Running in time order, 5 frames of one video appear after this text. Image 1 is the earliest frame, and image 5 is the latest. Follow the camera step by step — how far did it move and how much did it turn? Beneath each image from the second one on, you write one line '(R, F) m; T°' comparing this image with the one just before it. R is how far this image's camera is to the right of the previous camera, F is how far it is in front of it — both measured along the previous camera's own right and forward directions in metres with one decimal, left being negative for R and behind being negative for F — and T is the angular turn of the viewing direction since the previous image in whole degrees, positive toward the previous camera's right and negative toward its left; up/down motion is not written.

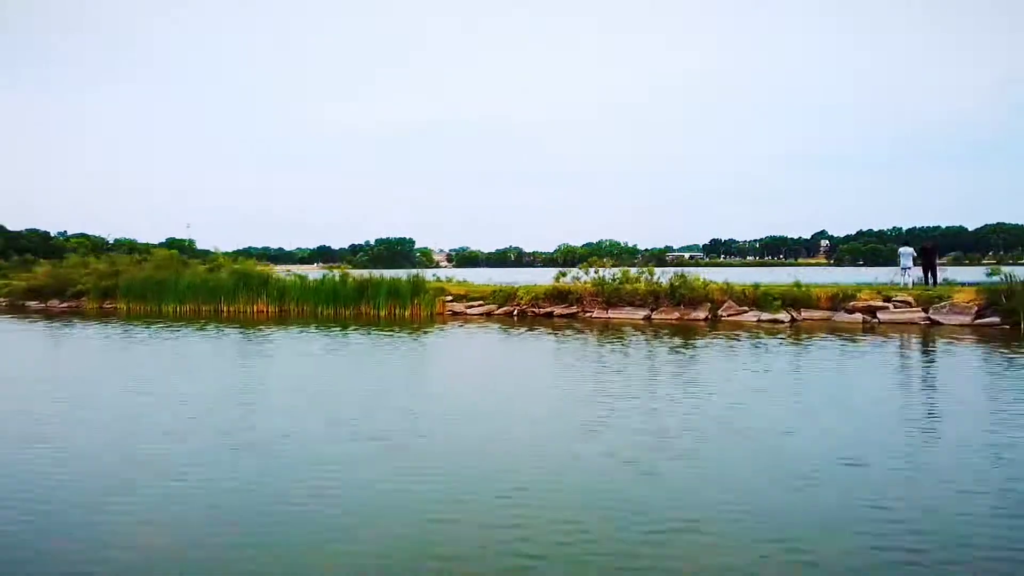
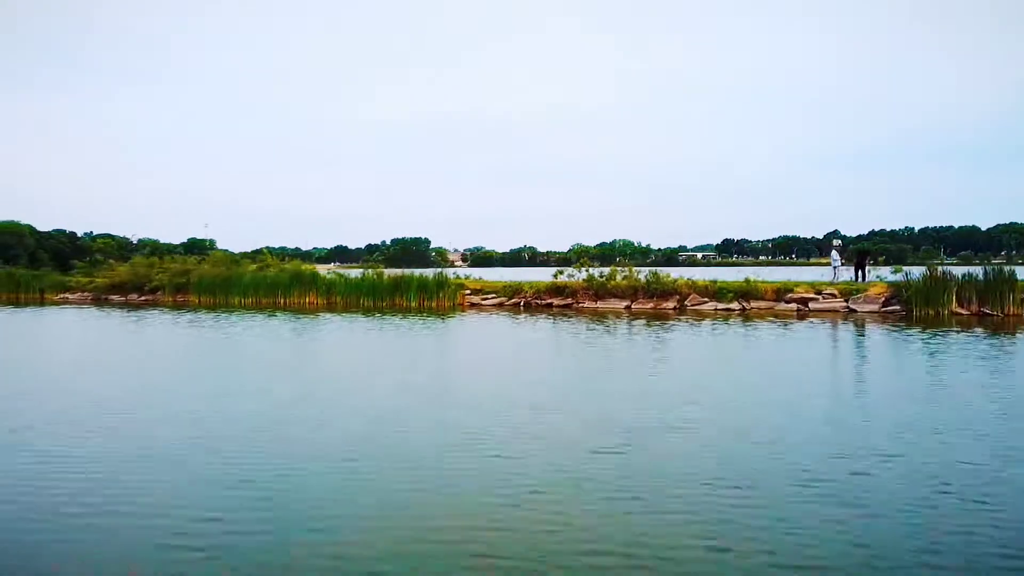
(+0.3, -6.1) m; -1°
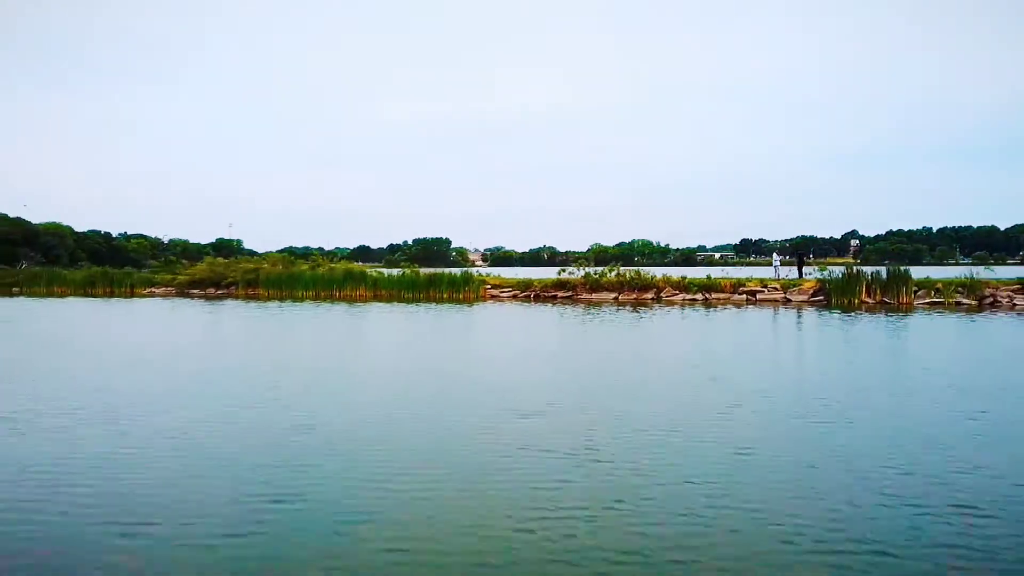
(+0.4, -8.2) m; -2°
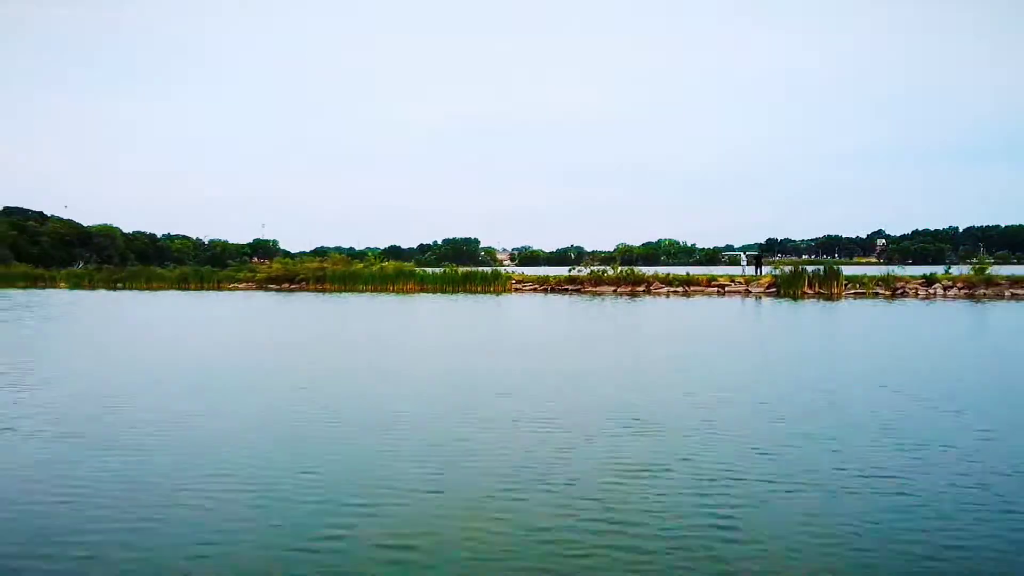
(+0.4, -10.2) m; -2°
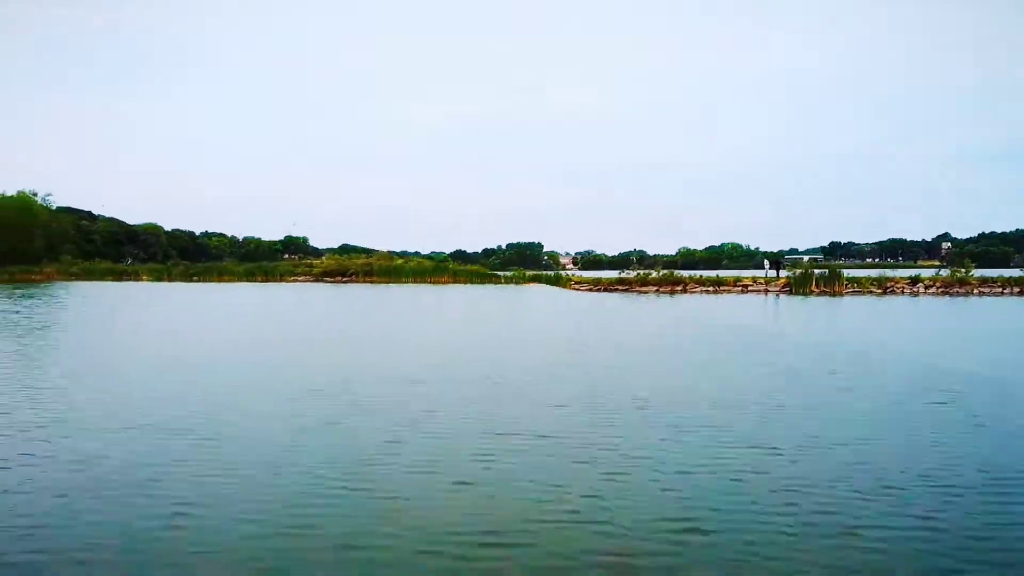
(-0.7, -7.0) m; -2°
